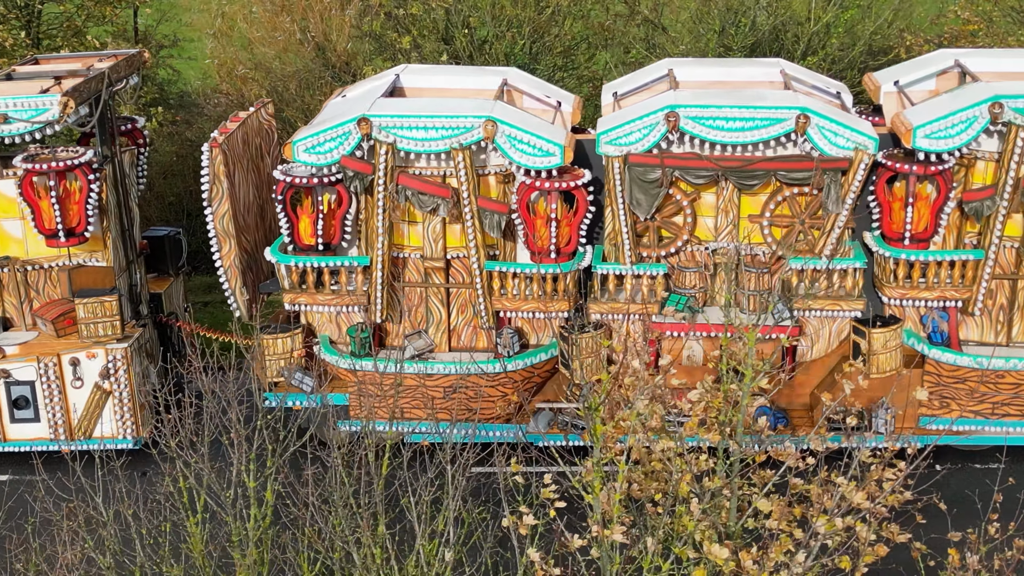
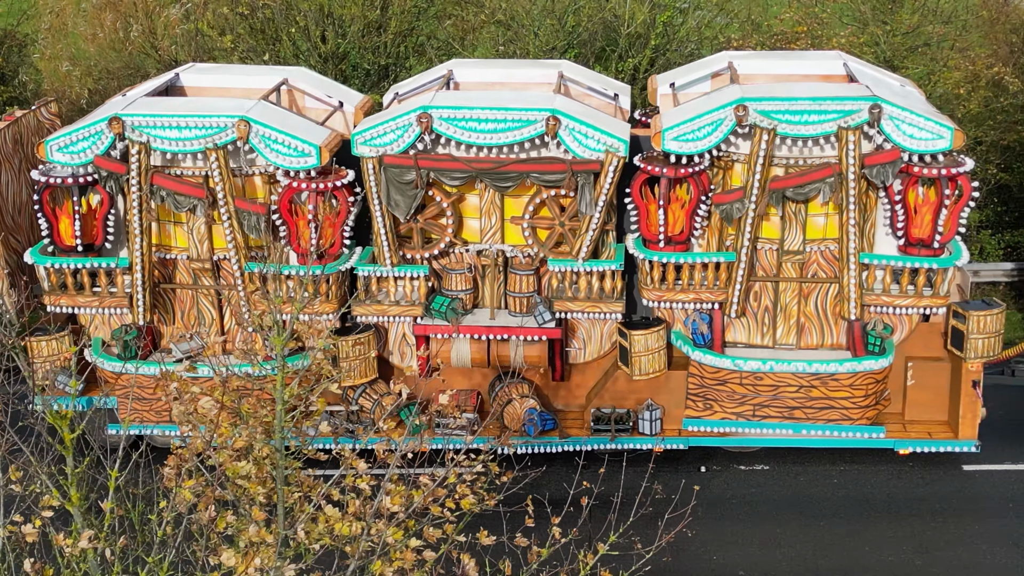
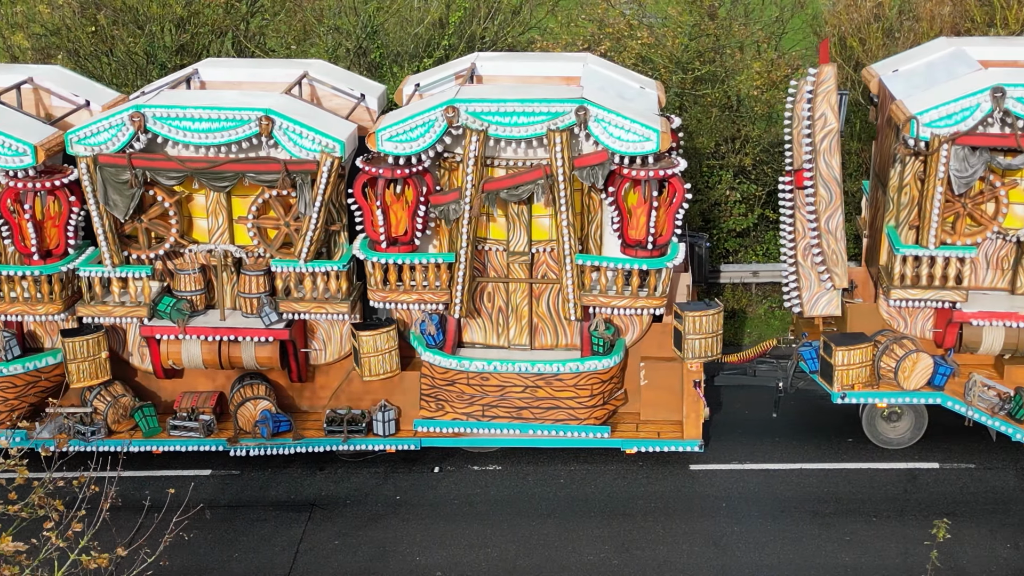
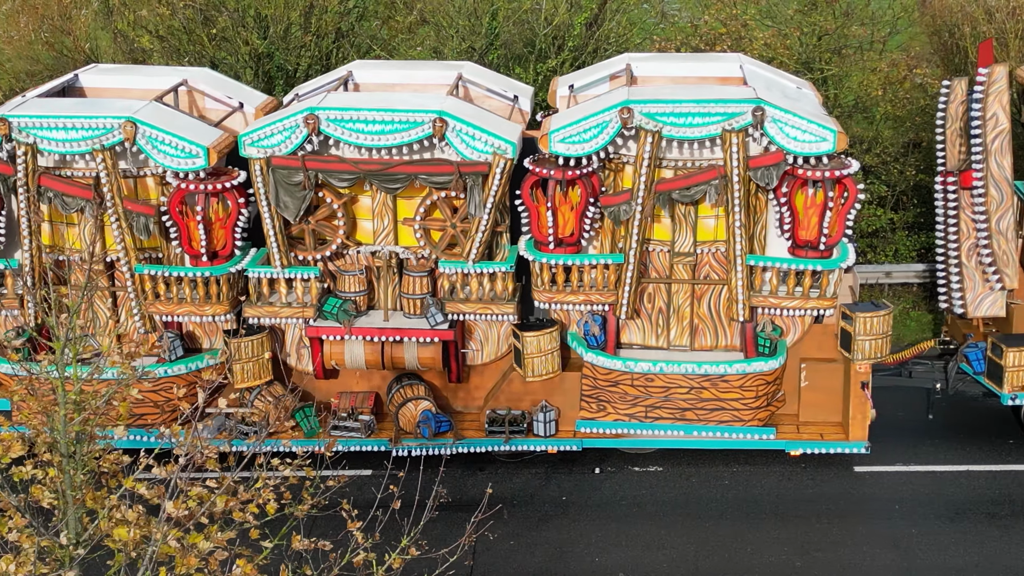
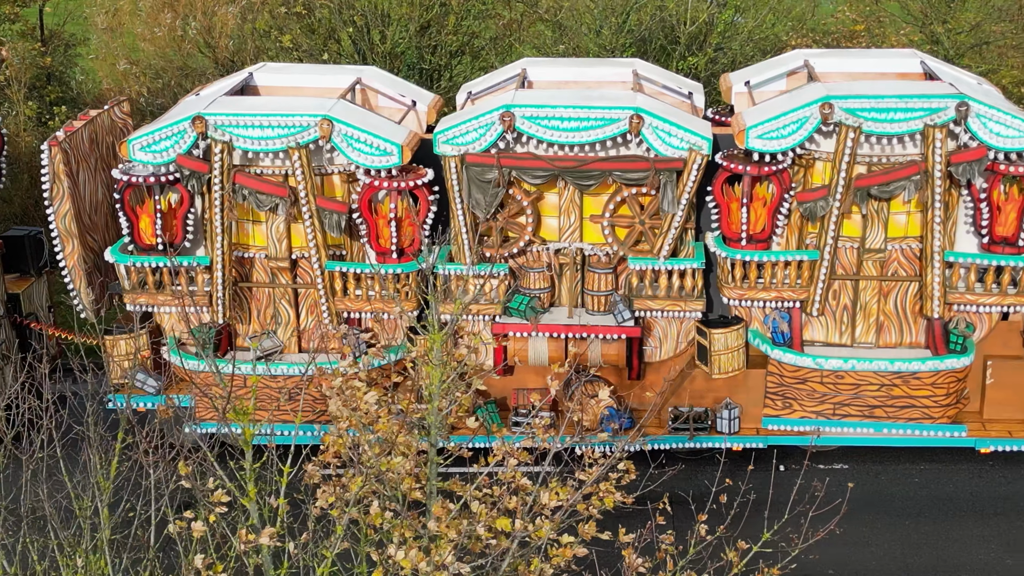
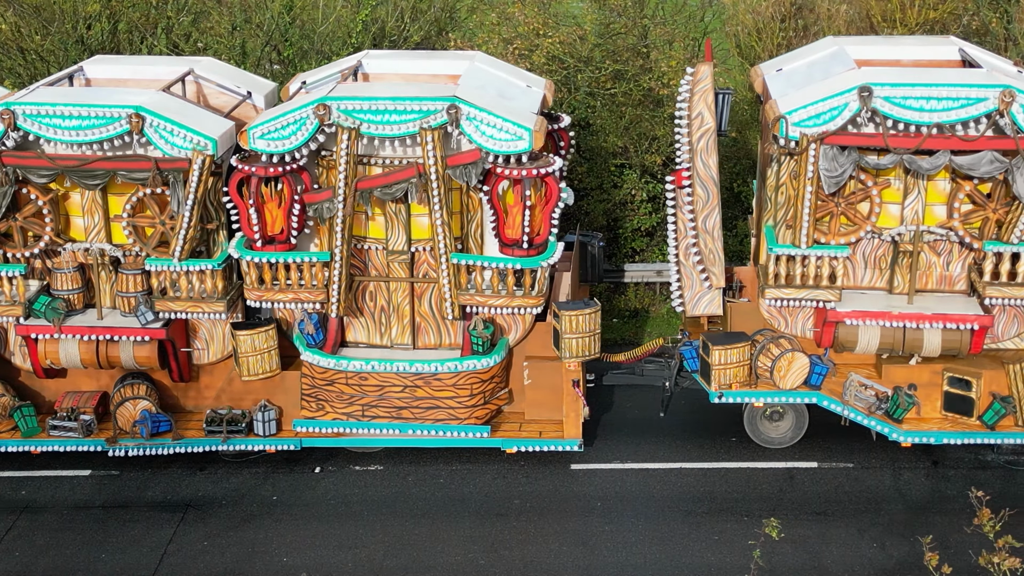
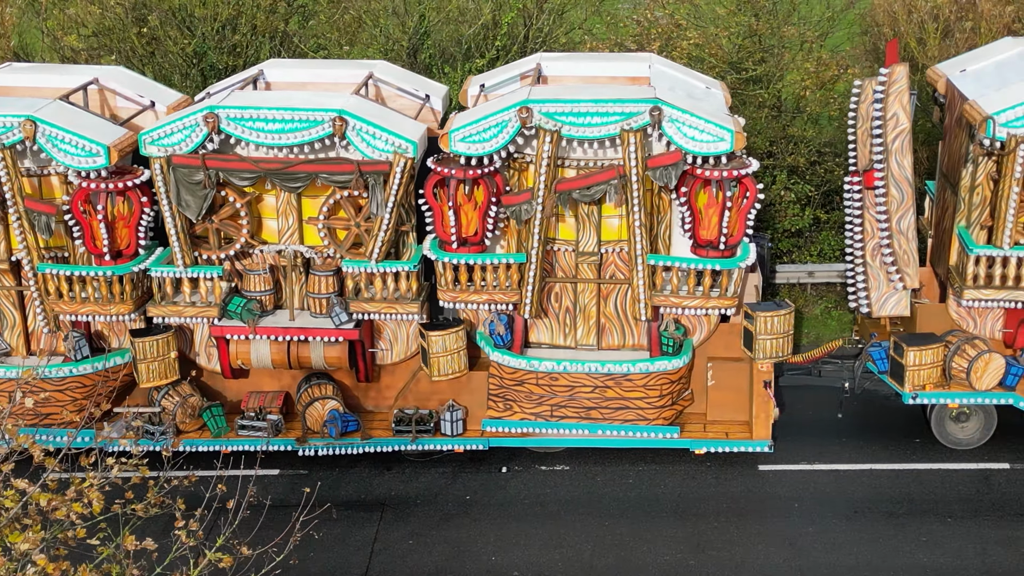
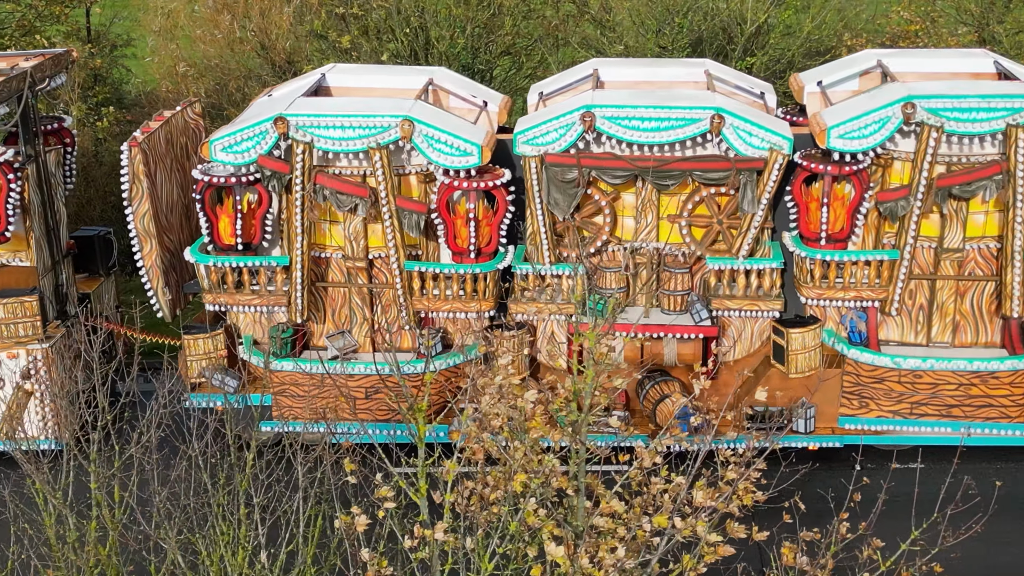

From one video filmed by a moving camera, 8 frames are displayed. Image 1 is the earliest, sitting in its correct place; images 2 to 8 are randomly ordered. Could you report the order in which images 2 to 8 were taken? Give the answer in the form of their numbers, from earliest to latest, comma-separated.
8, 5, 2, 4, 7, 3, 6
